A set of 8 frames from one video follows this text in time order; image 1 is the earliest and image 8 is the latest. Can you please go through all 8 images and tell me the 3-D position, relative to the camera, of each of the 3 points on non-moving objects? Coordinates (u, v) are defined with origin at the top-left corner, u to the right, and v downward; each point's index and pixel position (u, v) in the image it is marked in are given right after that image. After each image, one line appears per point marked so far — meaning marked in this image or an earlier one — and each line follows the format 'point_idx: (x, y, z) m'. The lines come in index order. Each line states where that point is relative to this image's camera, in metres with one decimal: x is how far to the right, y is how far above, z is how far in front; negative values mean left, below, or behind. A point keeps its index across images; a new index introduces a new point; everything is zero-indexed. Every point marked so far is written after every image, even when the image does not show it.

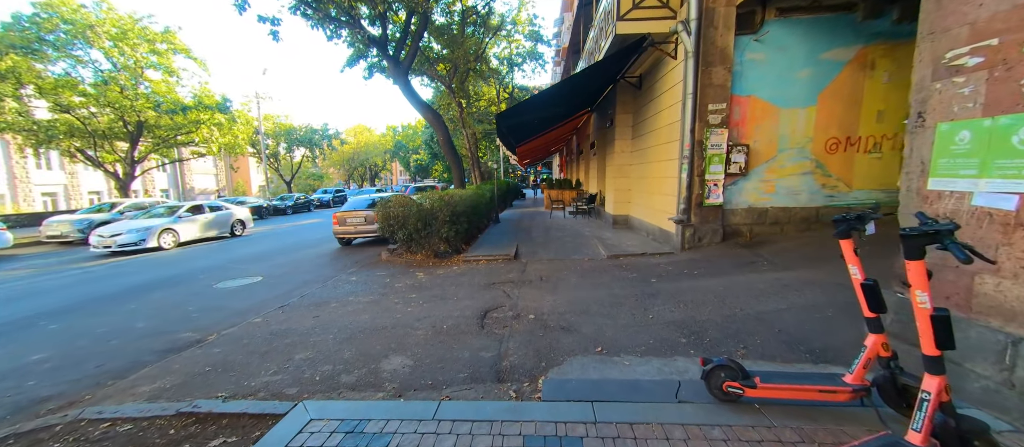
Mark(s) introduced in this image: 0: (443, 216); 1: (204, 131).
0: (-1.5, +0.2, +7.1) m
1: (-16.6, +4.9, +17.8) m
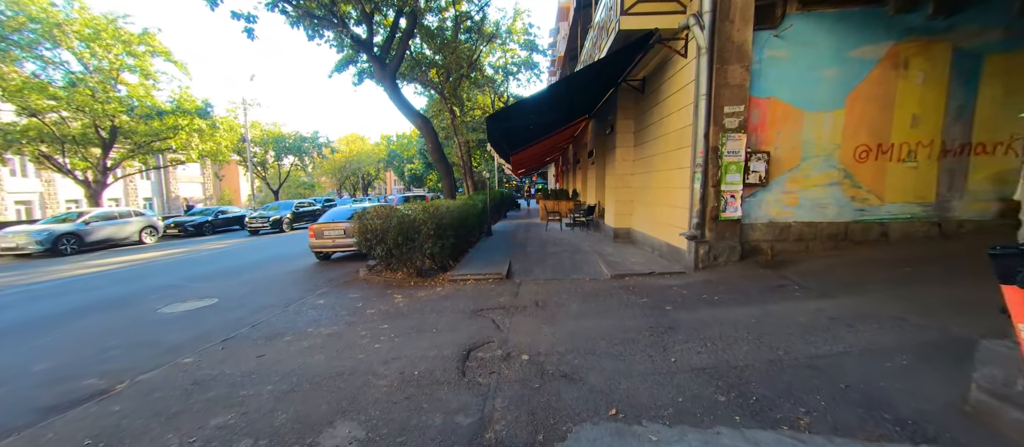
0: (-1.6, -0.1, +6.3) m
1: (-16.9, +4.4, +16.9) m
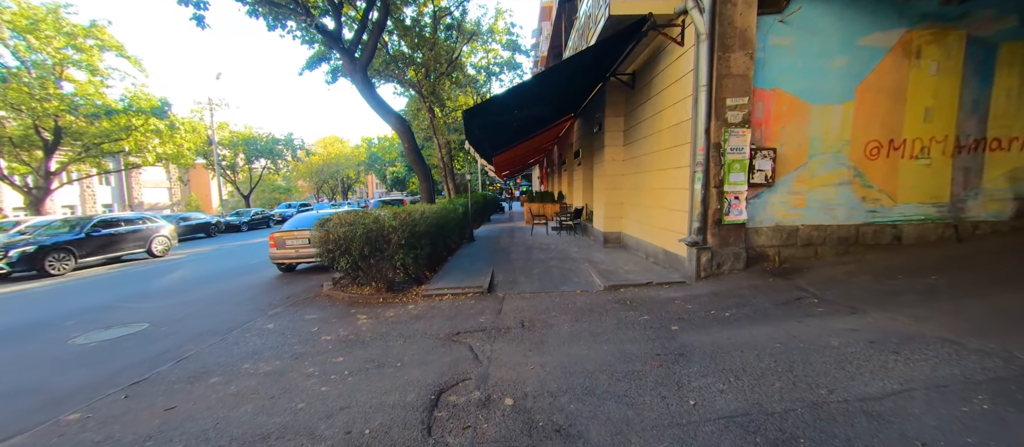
0: (-1.9, -0.2, +5.6) m
1: (-17.7, +4.0, +15.6) m
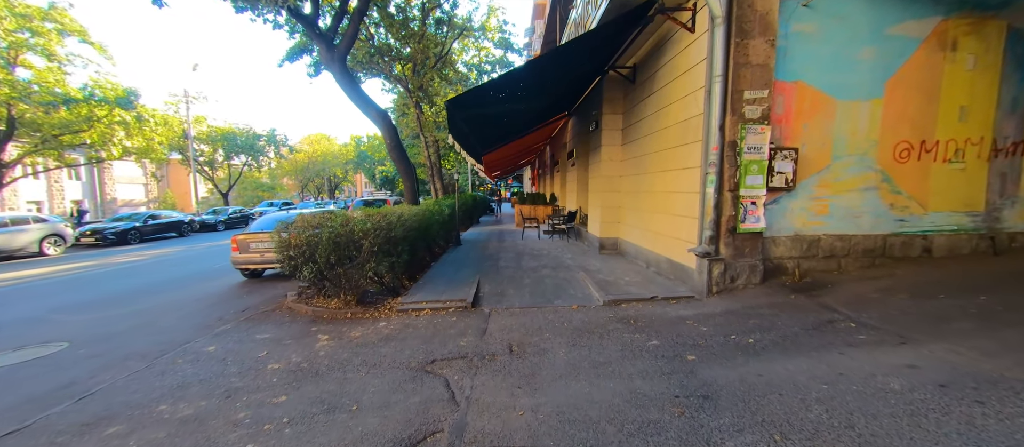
0: (-2.1, -0.3, +4.9) m
1: (-18.1, +4.0, +14.5) m
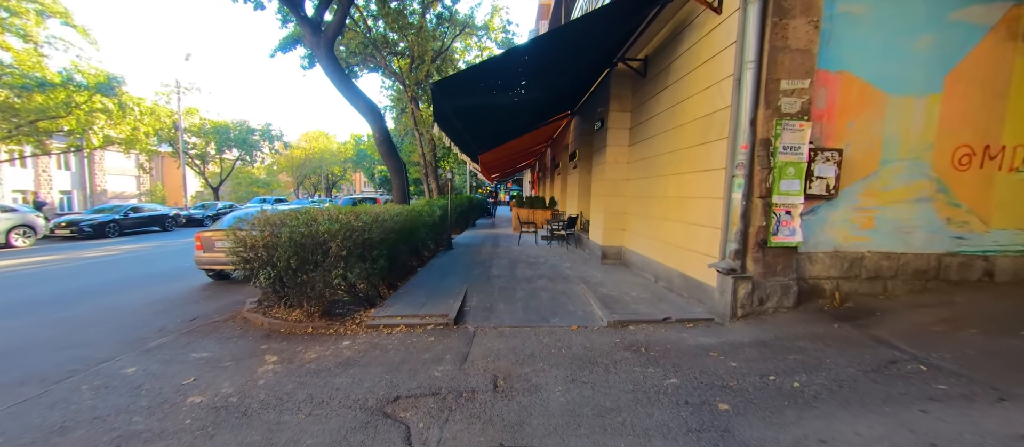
0: (-2.2, -0.3, +4.2) m
1: (-18.1, +4.4, +13.8) m
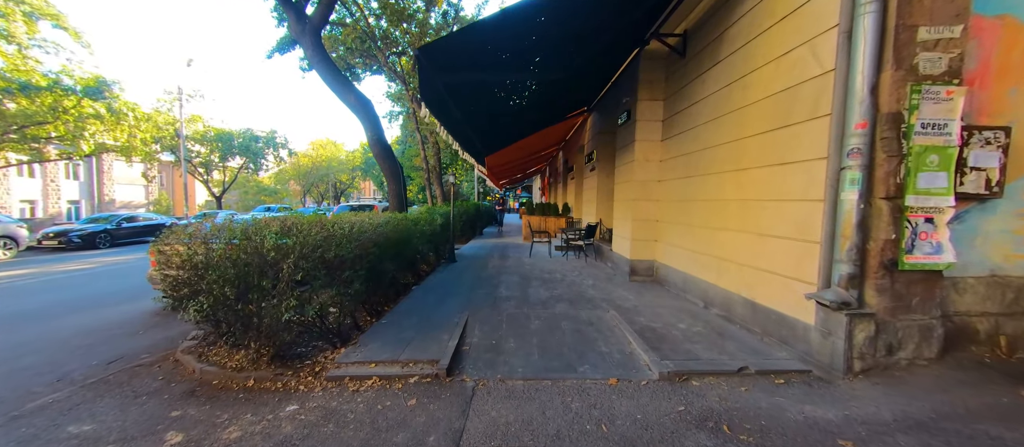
0: (-2.1, -0.4, +3.2) m
1: (-17.8, +4.0, +13.2) m
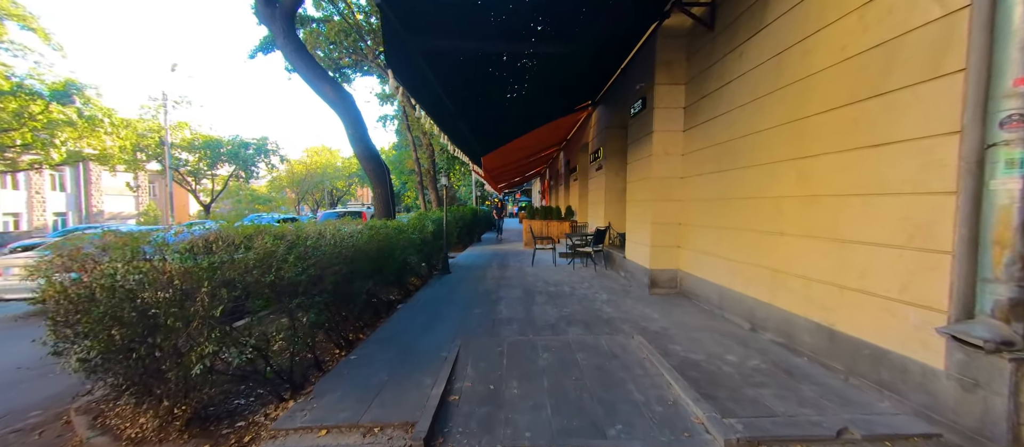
0: (-2.1, -0.5, +2.4) m
1: (-17.8, +3.5, +12.4) m
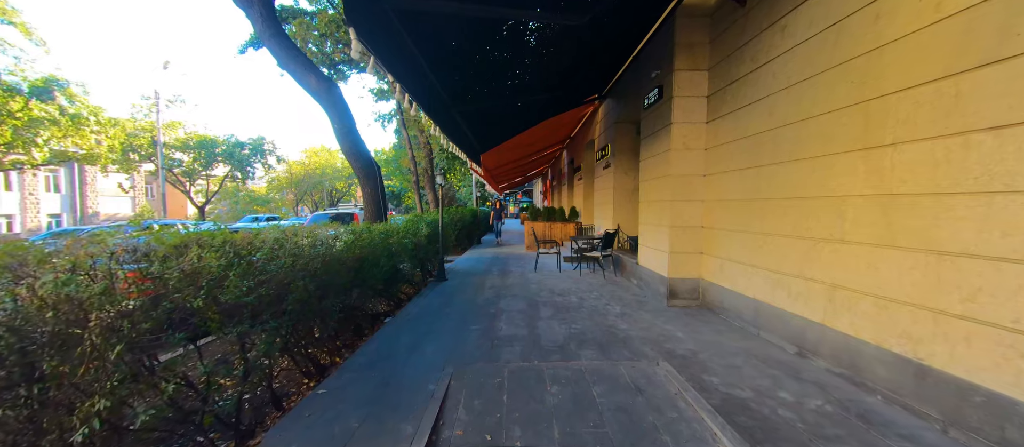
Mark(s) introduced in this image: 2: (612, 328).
0: (-2.1, -0.6, +1.8) m
1: (-17.8, +3.4, +11.9) m
2: (+1.2, -1.2, +3.9) m
